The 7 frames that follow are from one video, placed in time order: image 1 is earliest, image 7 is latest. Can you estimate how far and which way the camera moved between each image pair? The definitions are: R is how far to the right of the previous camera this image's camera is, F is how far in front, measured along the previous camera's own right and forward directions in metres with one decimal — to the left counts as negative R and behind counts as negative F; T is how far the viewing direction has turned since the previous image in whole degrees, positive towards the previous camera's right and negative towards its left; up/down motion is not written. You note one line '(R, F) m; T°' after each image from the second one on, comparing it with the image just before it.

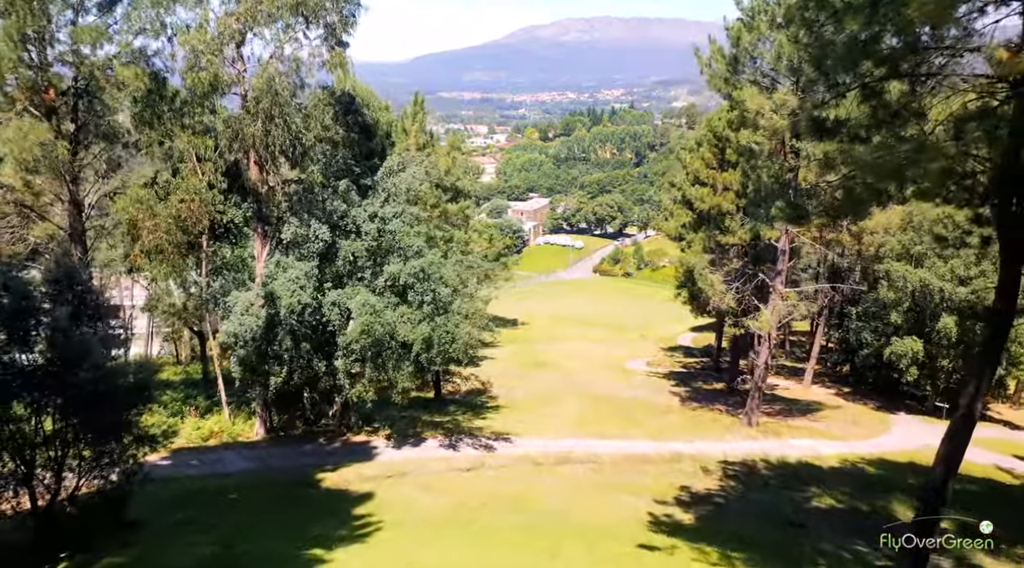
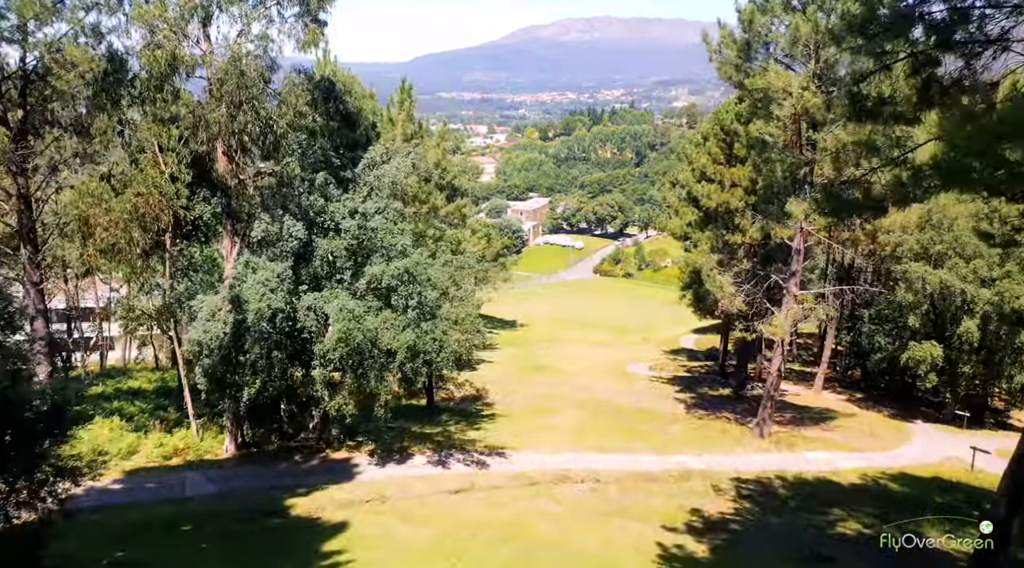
(+0.1, +1.8) m; 0°
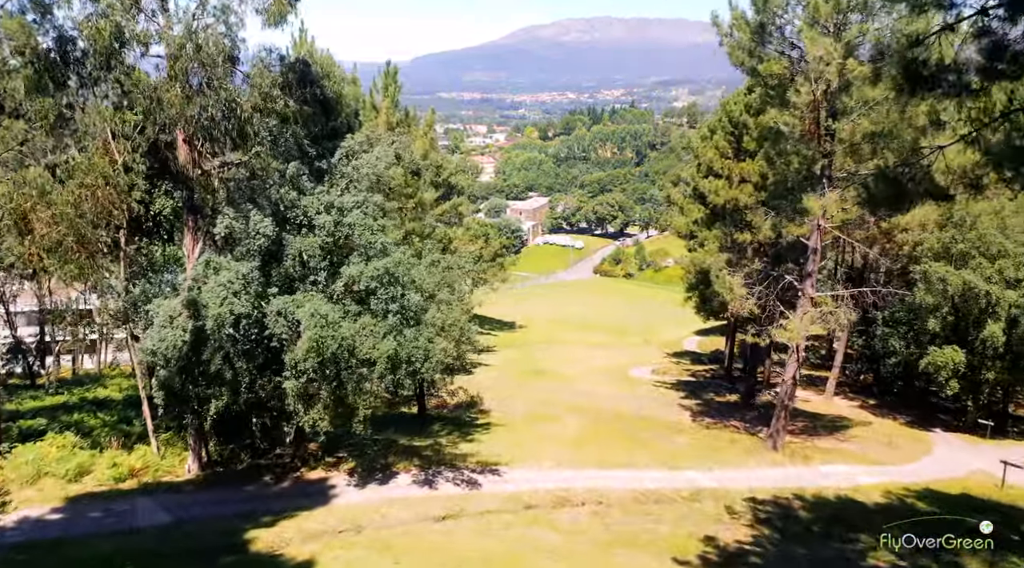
(+0.1, +1.8) m; 0°
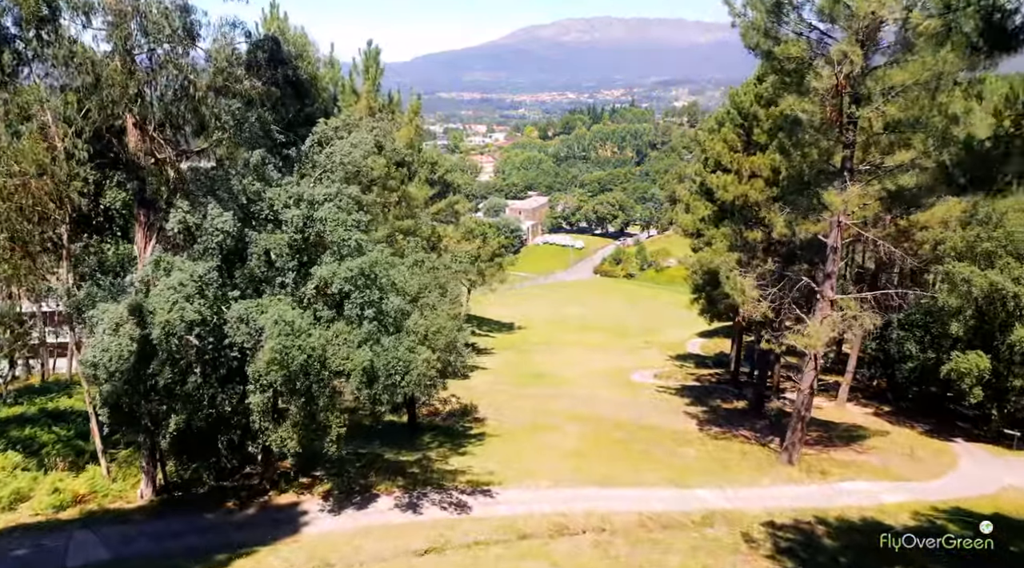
(+0.1, +1.9) m; 0°
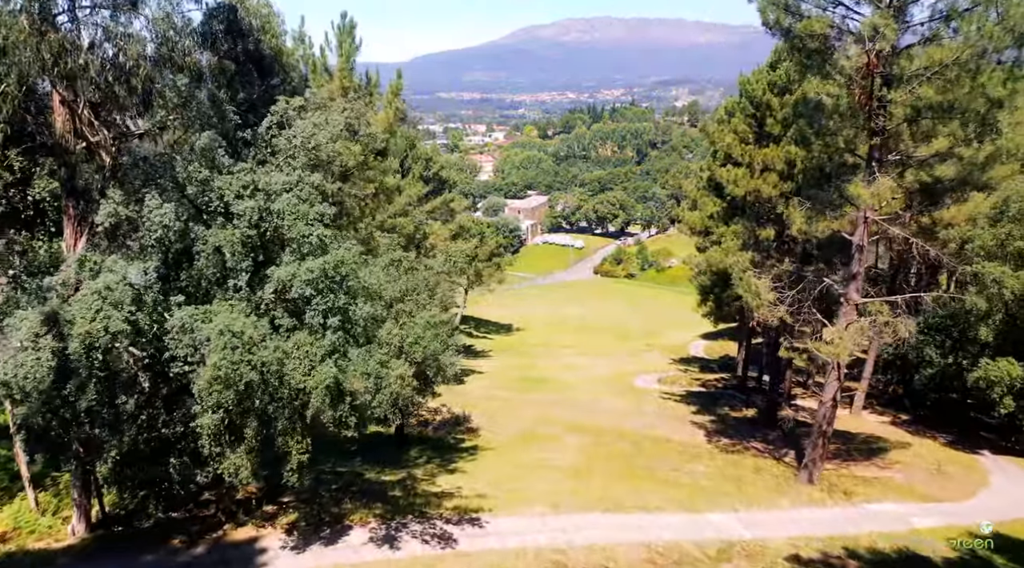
(+0.2, +2.1) m; 0°
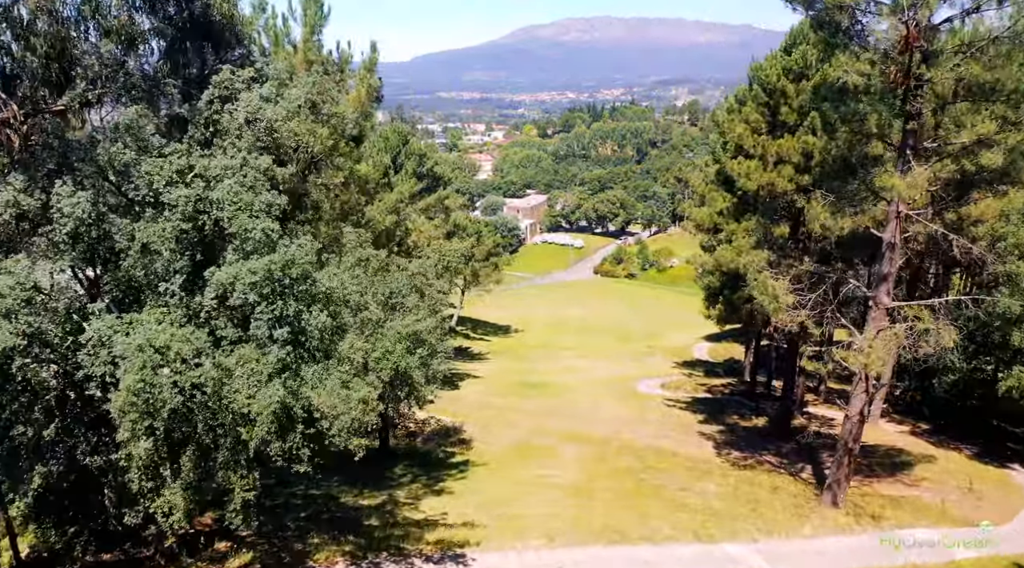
(+0.2, +2.1) m; 0°
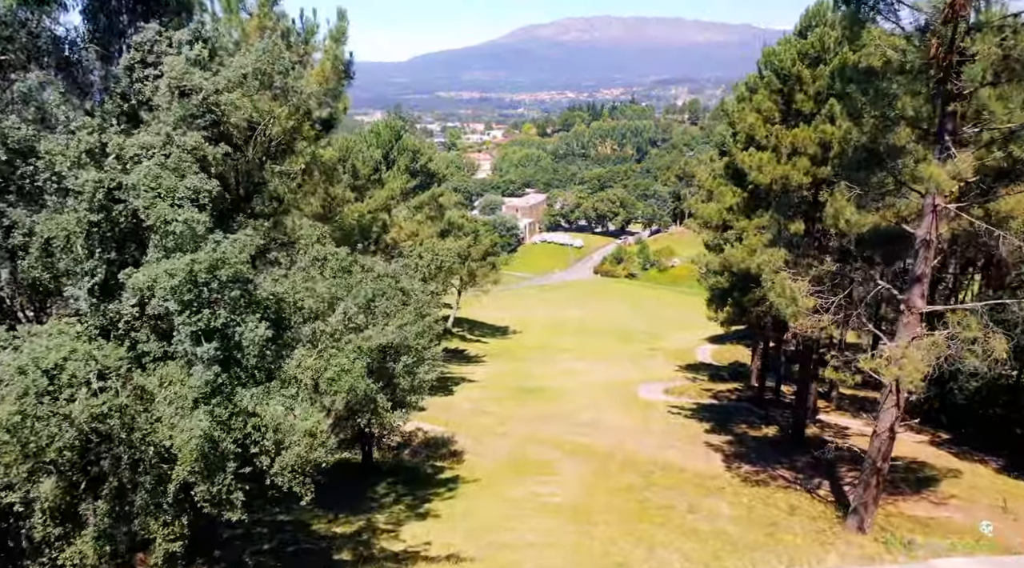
(+0.2, +1.9) m; 0°
